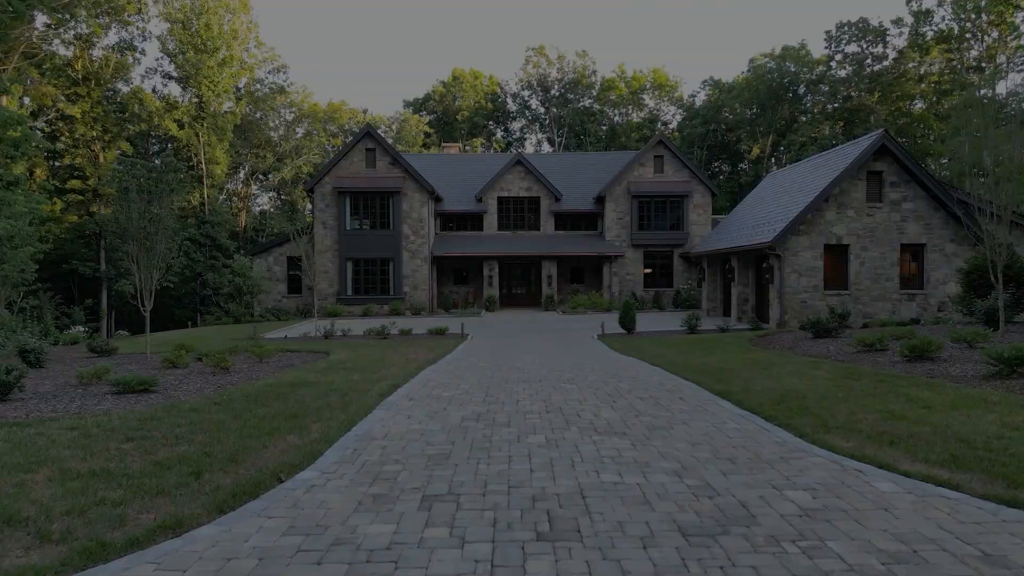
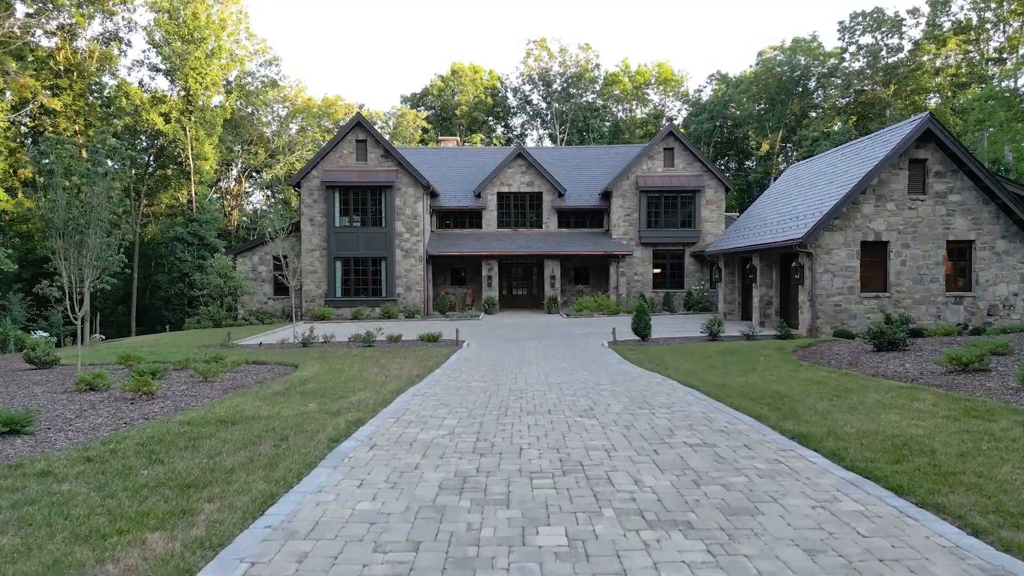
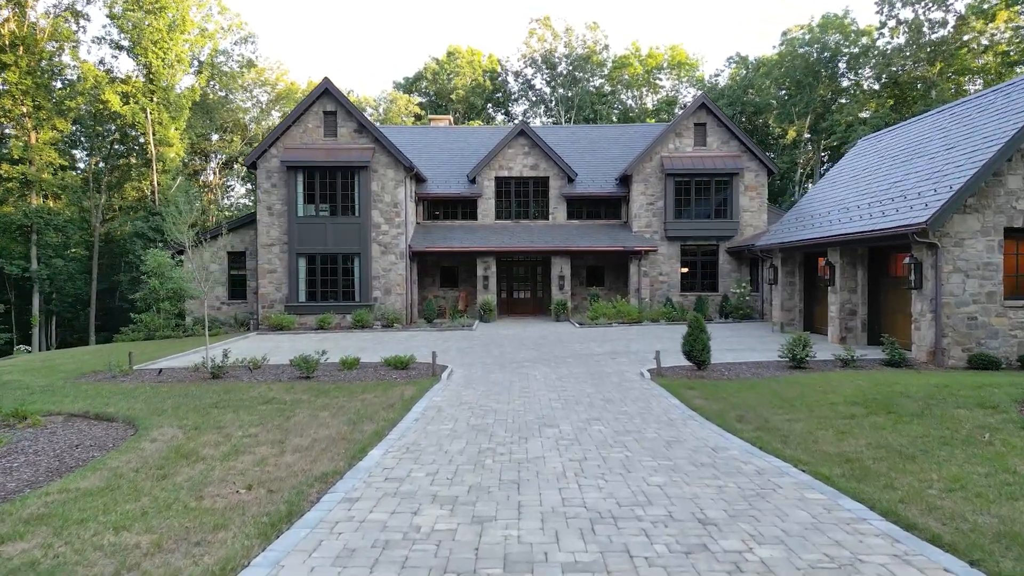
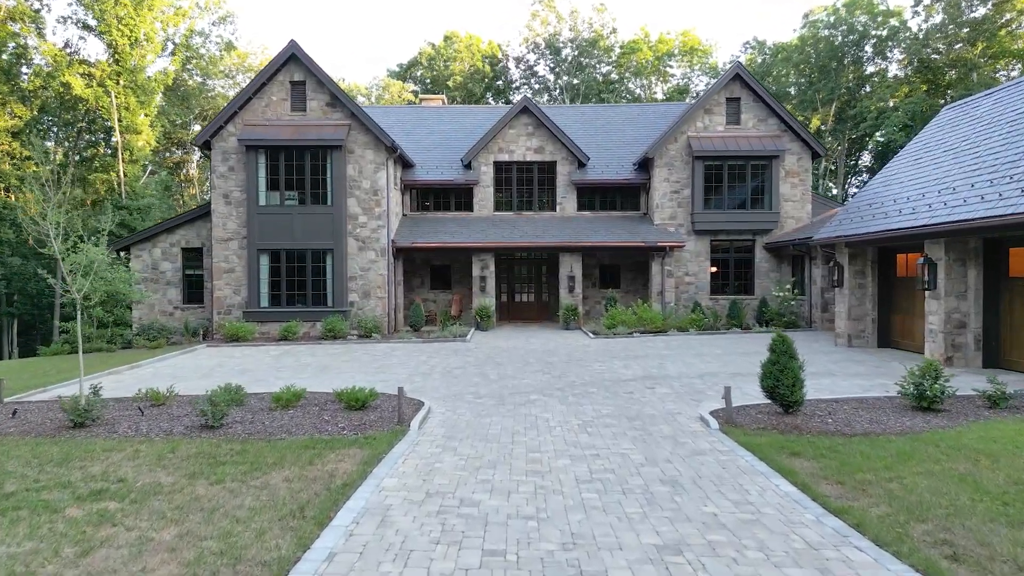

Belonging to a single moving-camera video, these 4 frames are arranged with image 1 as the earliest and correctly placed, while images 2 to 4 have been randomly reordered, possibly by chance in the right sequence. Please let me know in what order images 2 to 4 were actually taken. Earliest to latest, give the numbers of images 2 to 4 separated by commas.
2, 3, 4
